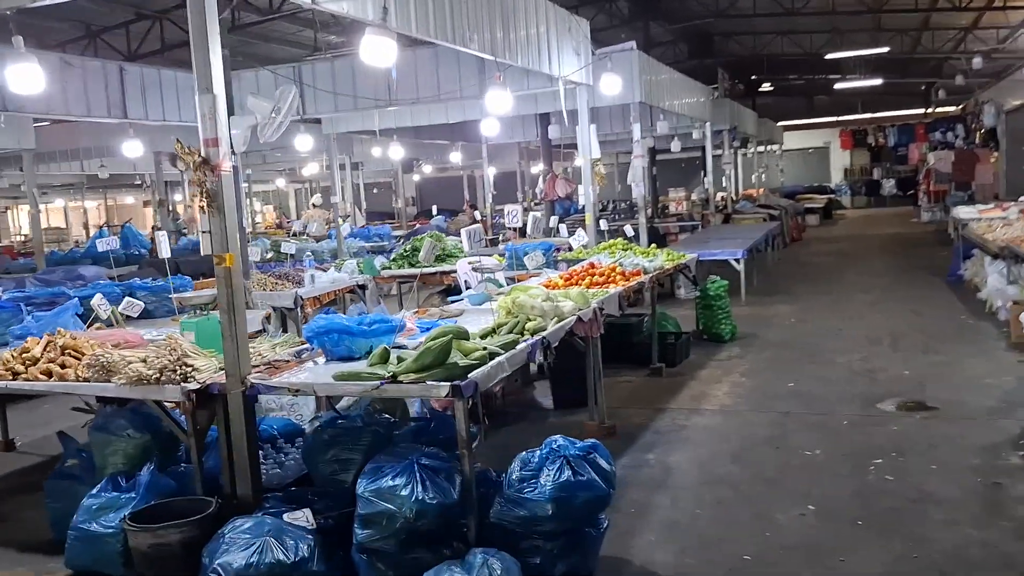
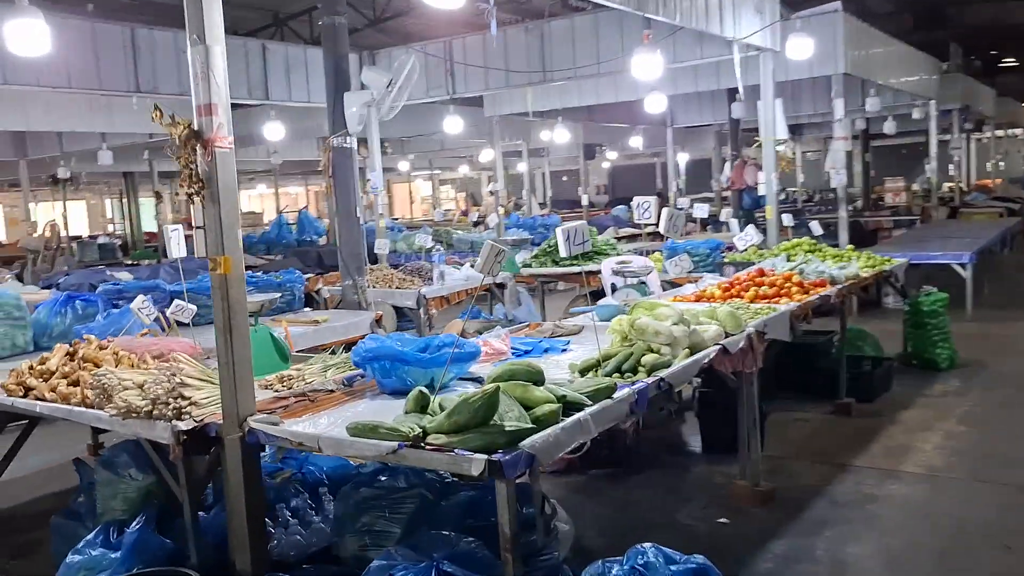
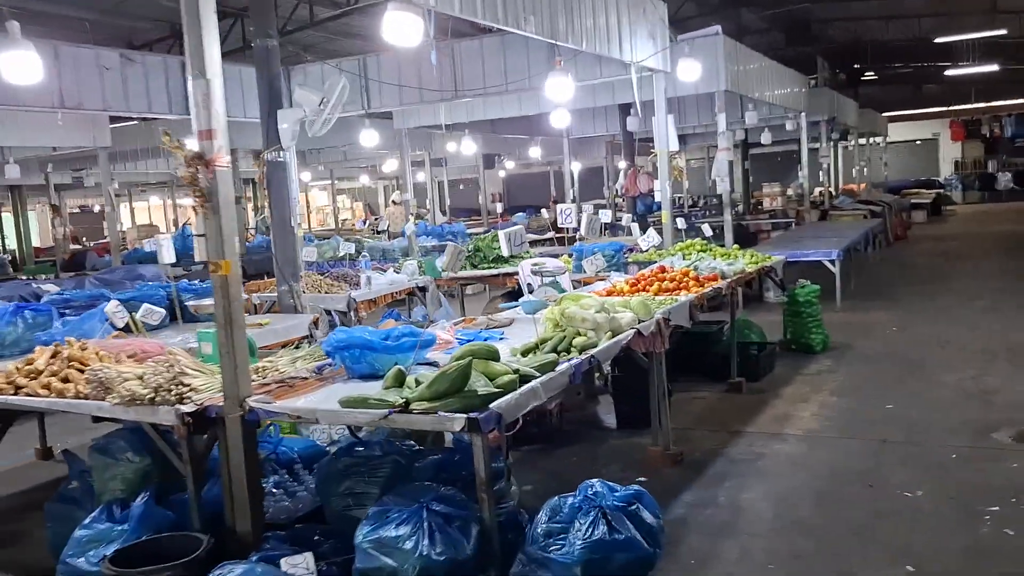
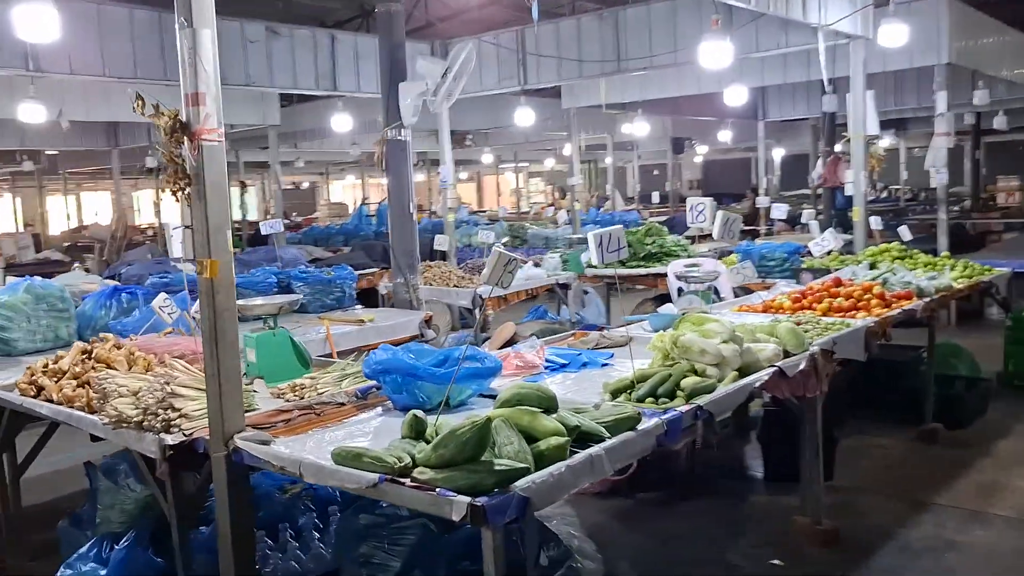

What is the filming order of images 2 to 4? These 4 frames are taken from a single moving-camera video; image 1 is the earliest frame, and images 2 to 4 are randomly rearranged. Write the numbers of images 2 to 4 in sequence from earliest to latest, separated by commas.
3, 2, 4
